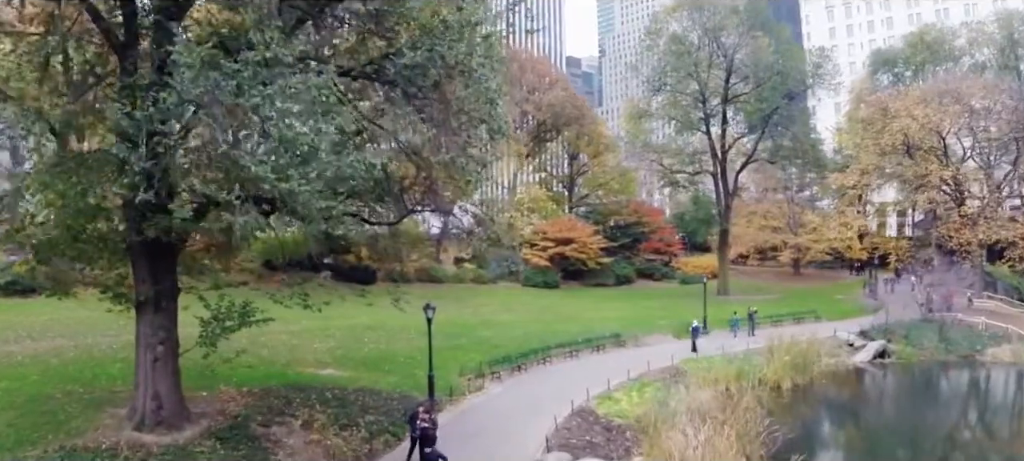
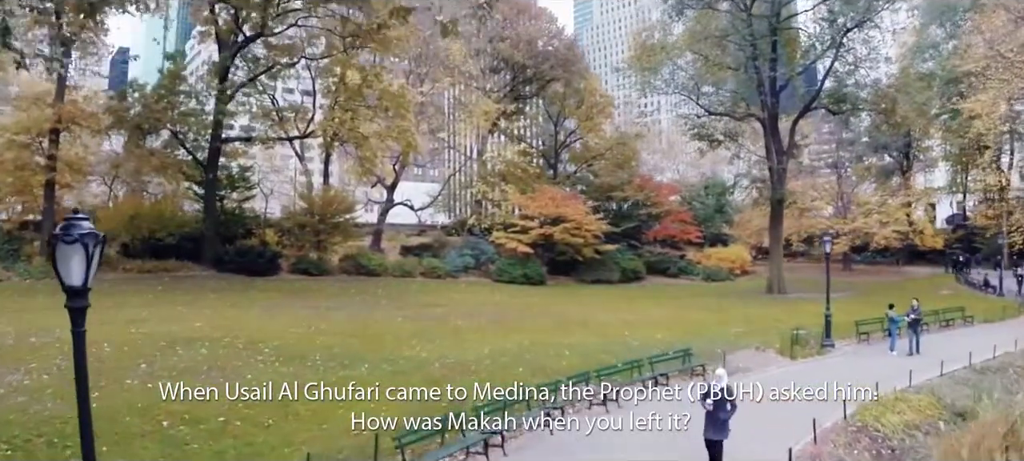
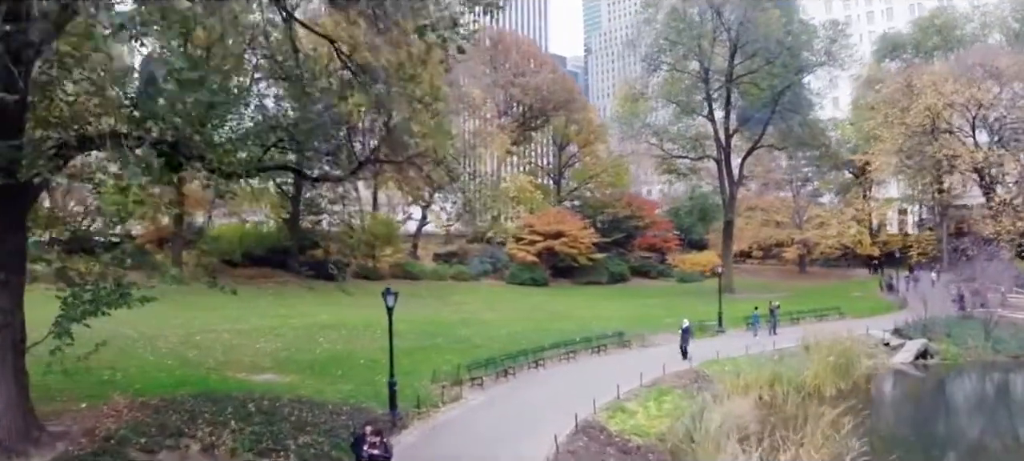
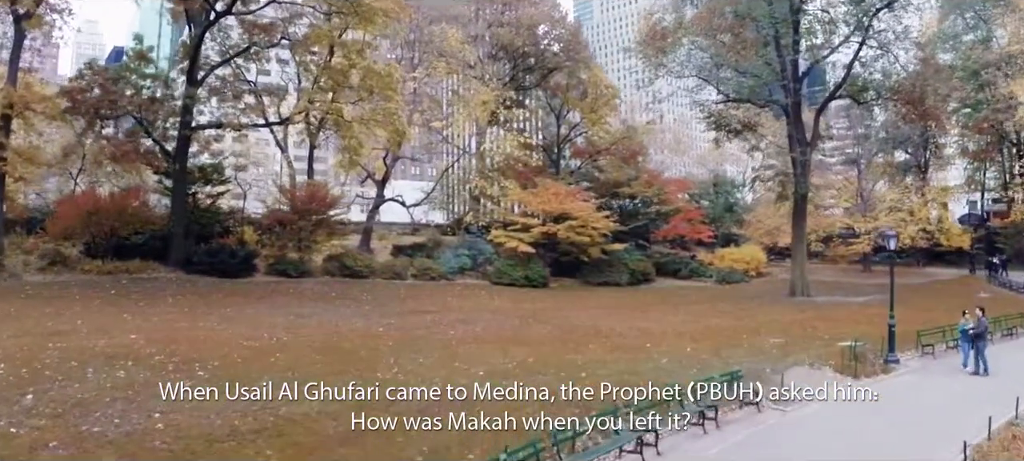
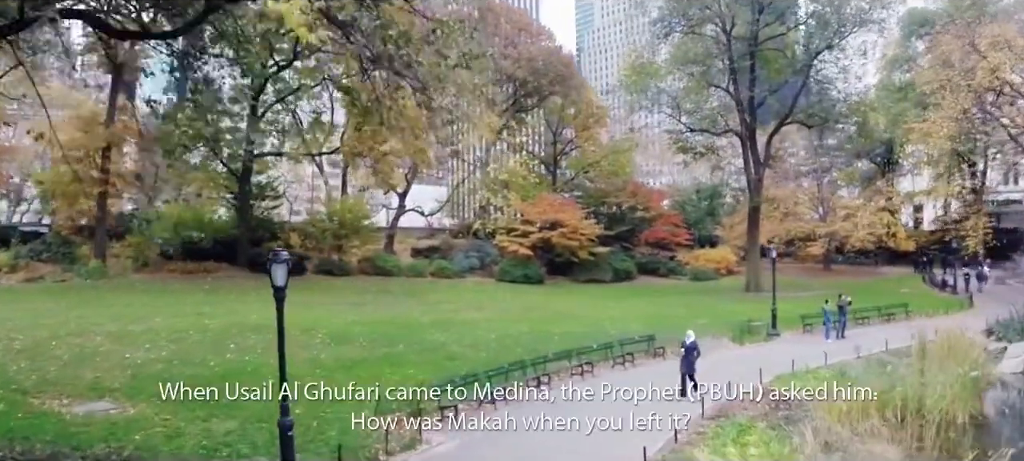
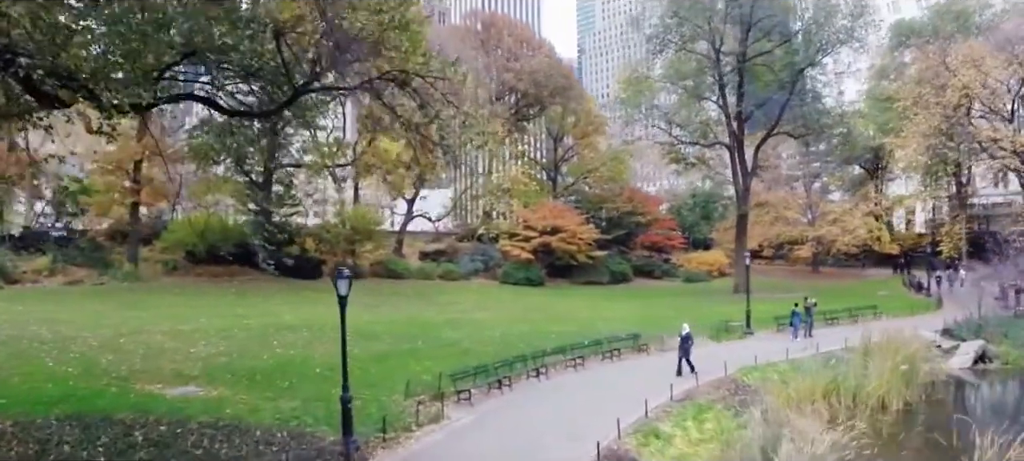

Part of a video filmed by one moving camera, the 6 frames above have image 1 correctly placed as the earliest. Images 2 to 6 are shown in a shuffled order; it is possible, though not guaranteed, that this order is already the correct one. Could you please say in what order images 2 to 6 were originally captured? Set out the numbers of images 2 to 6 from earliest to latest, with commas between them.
3, 6, 5, 2, 4
